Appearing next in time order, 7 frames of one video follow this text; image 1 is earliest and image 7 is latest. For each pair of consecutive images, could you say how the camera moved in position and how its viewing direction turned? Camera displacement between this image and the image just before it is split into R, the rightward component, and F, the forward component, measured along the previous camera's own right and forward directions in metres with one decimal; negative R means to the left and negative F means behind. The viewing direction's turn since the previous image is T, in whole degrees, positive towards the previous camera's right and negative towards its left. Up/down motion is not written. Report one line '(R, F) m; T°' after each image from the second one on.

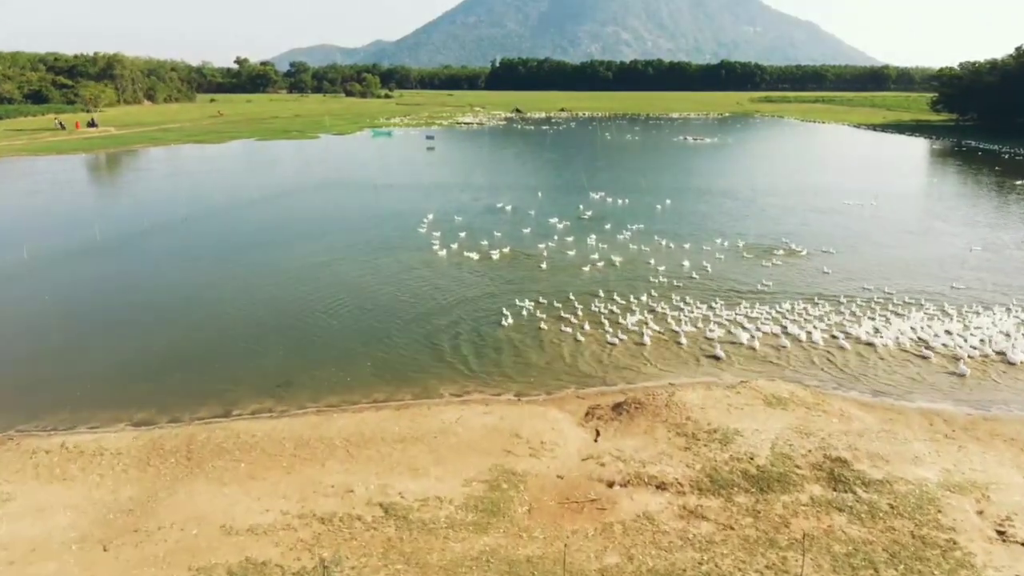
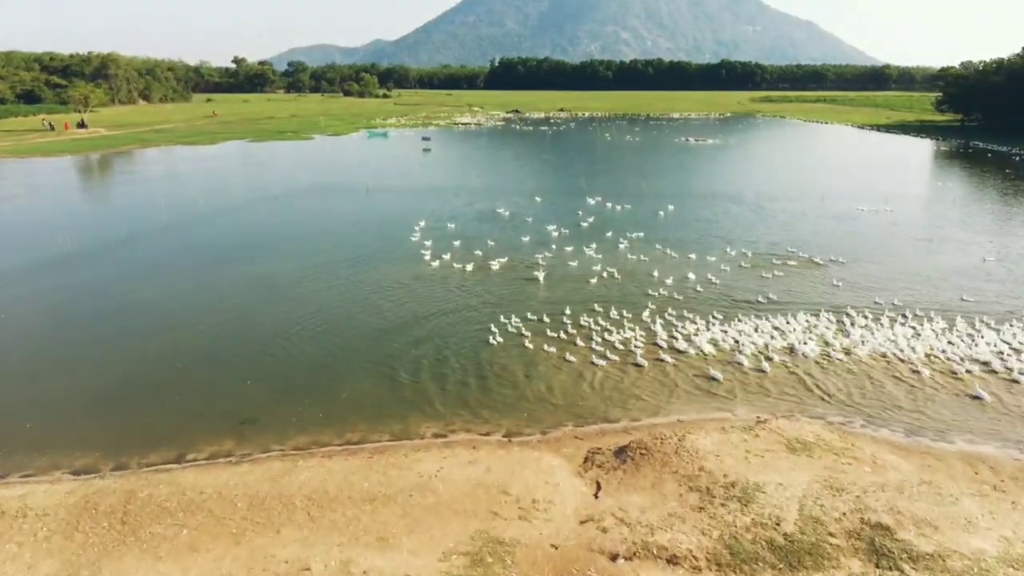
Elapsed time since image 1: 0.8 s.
(+0.2, +1.6) m; 0°
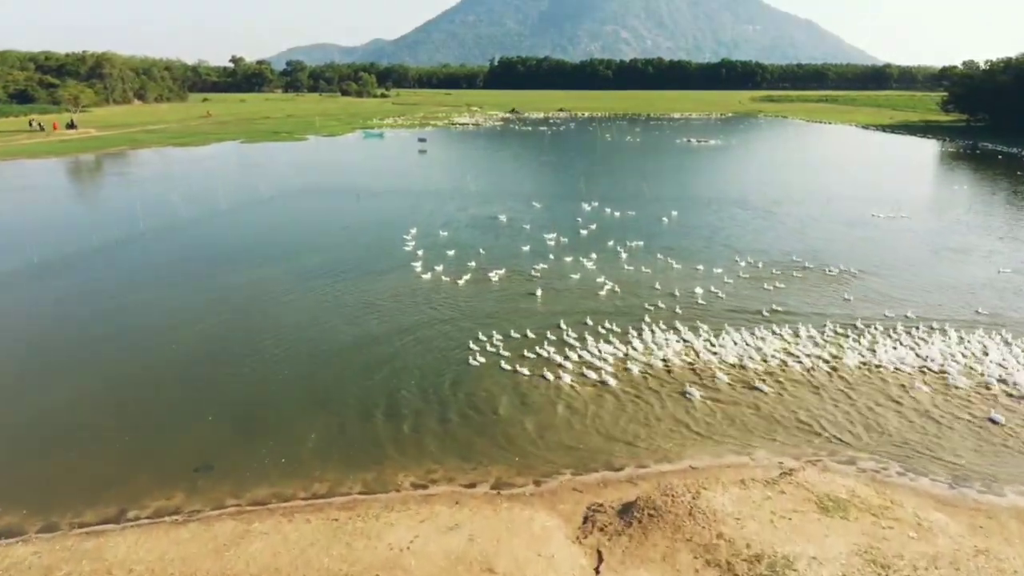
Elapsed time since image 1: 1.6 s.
(+0.2, +1.6) m; 0°
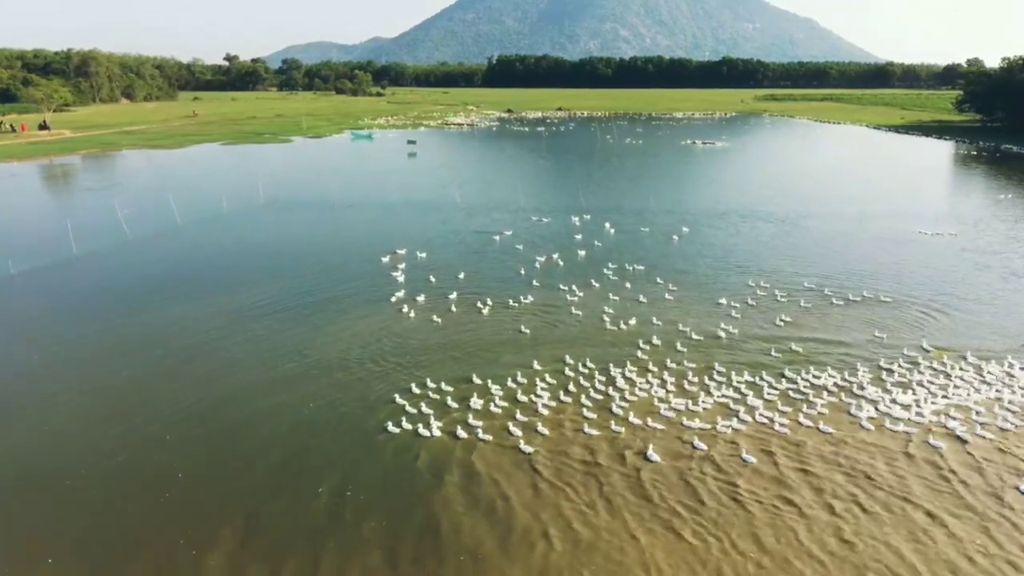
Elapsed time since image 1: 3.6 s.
(+0.4, +4.1) m; 0°
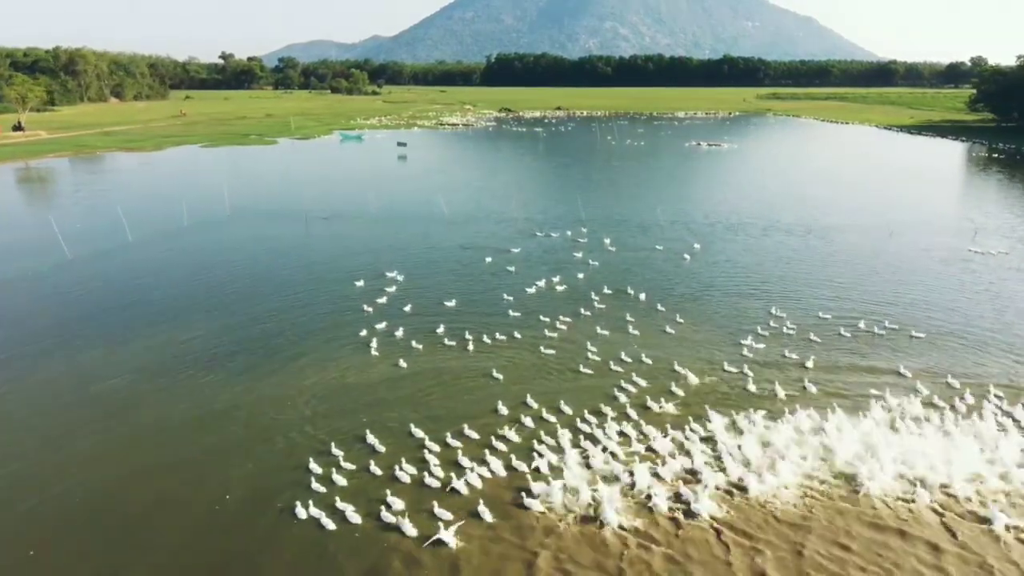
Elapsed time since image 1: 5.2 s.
(+0.3, +3.4) m; 0°
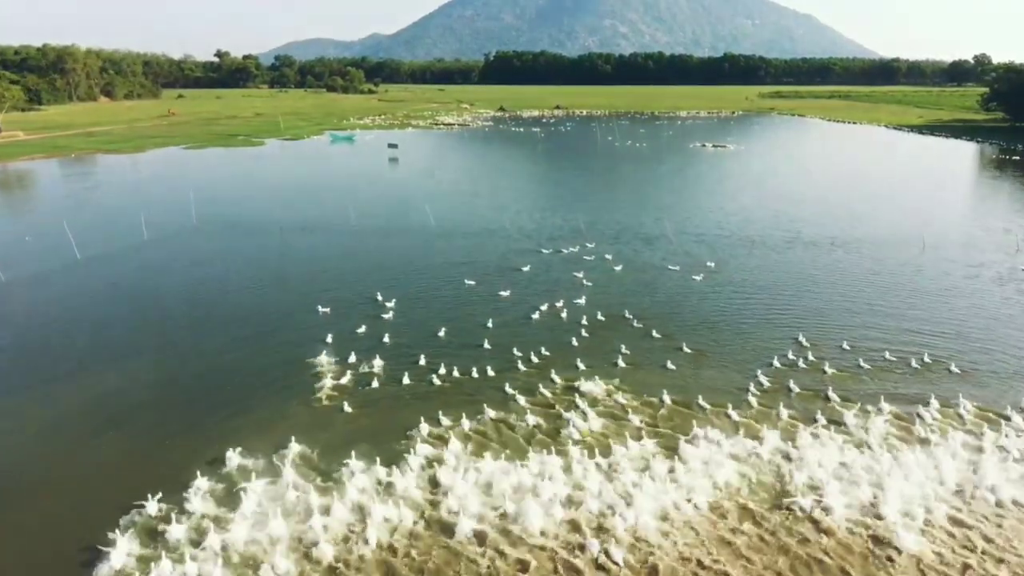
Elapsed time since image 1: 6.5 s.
(+0.3, +3.0) m; 0°
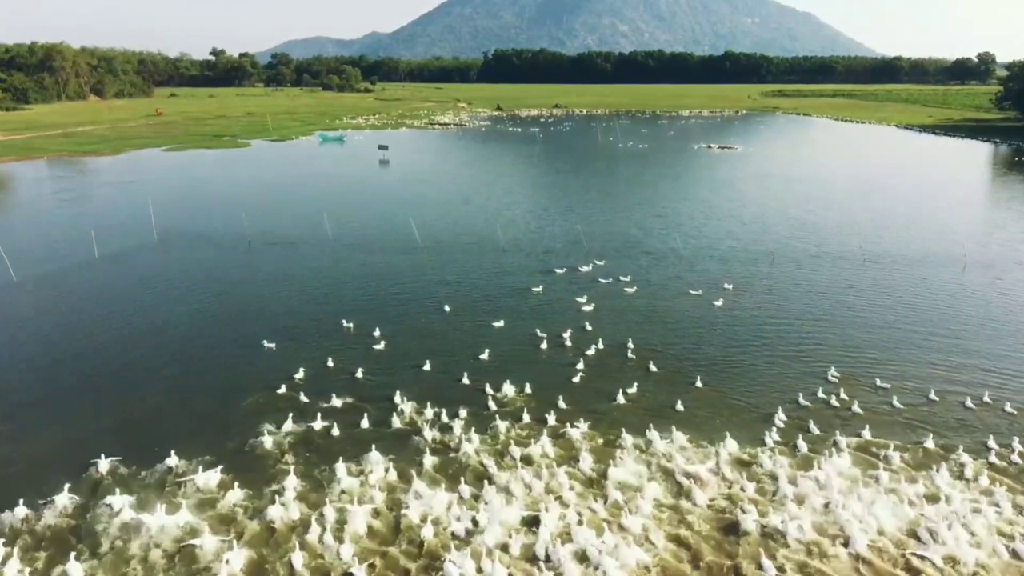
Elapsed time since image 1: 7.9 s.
(+0.2, +2.9) m; 0°
